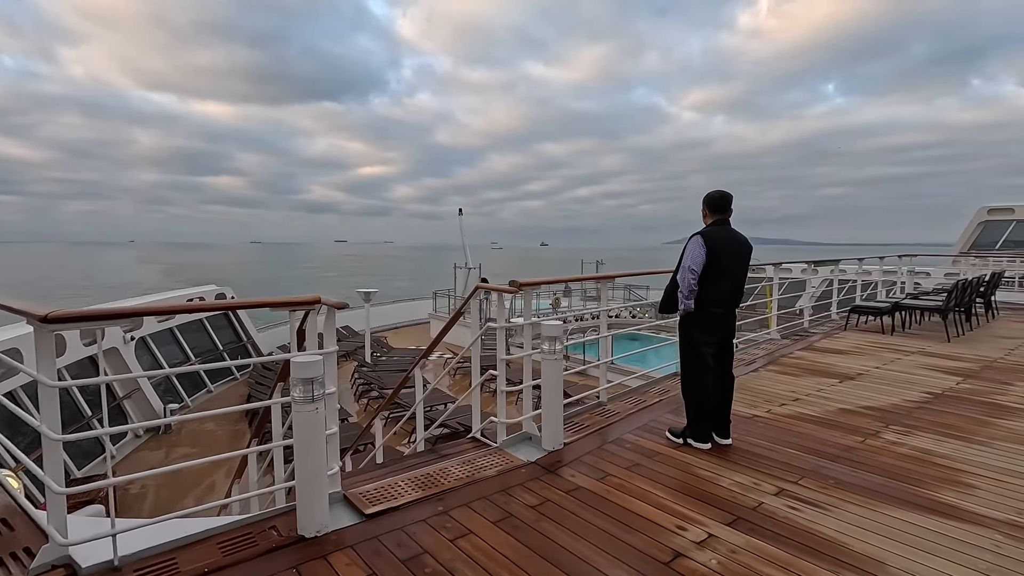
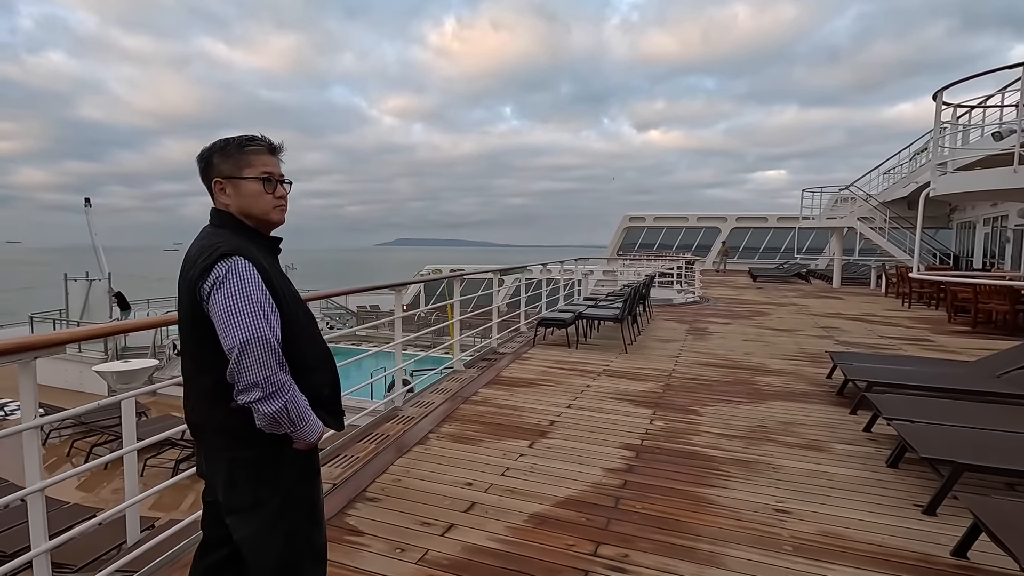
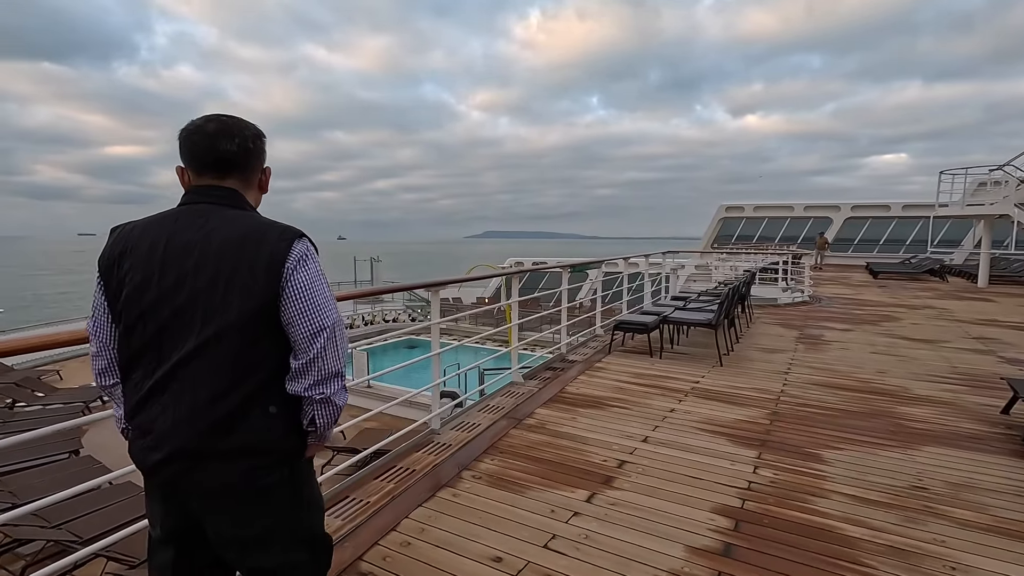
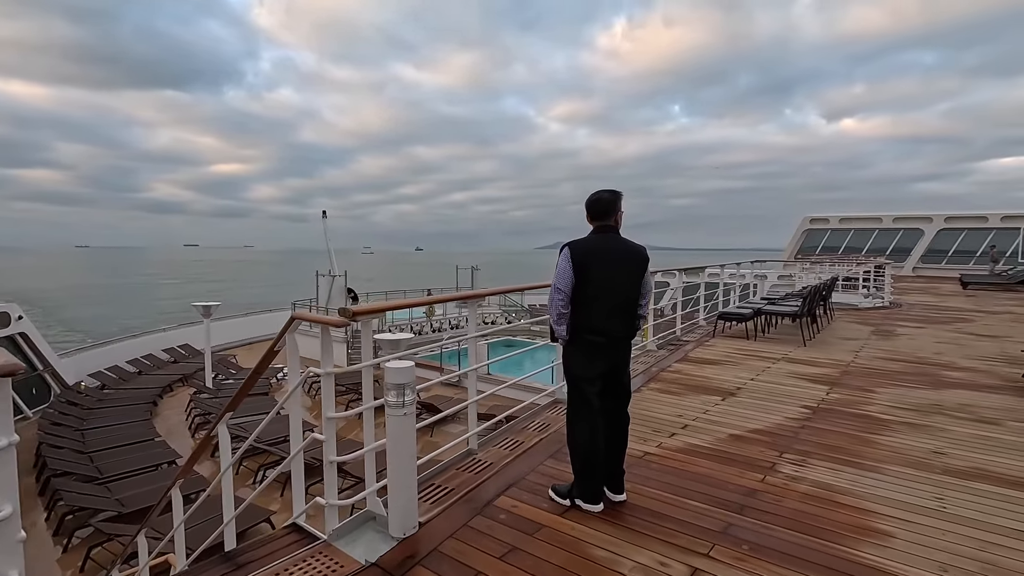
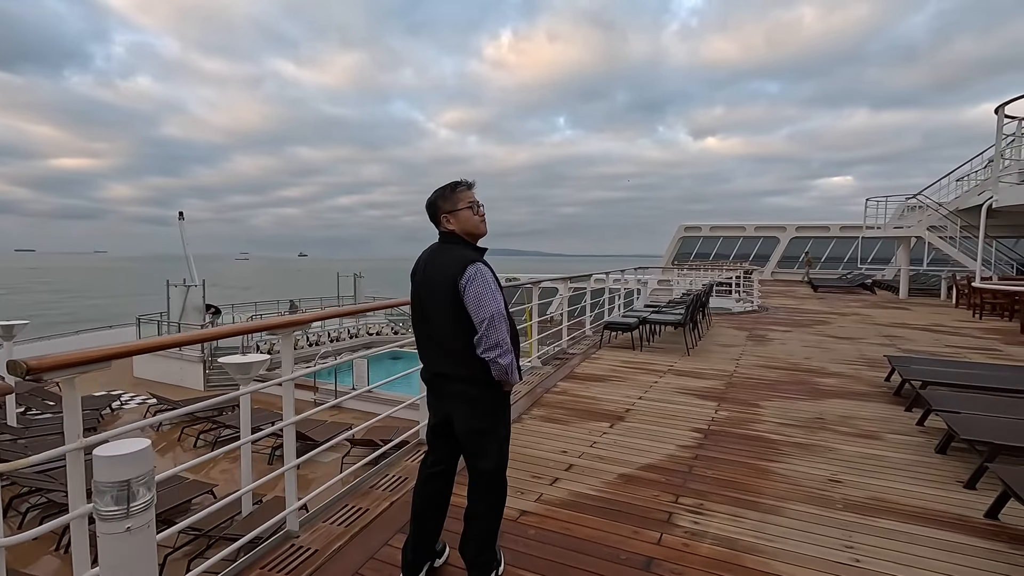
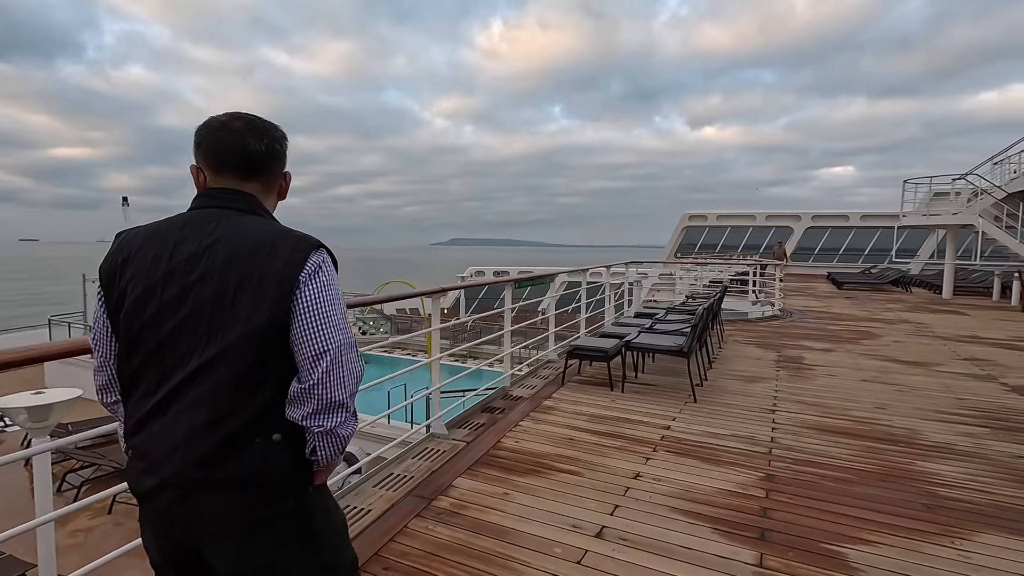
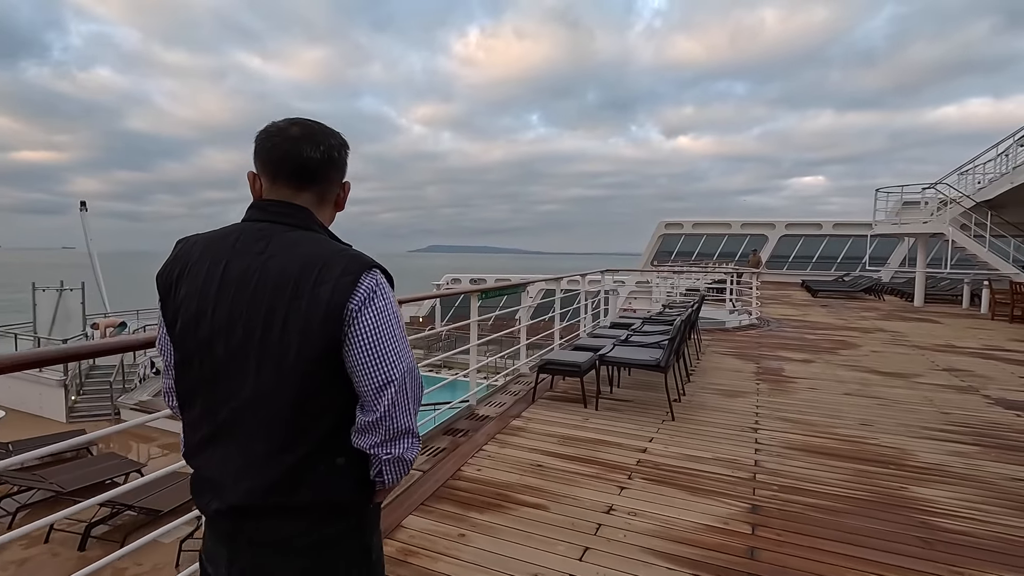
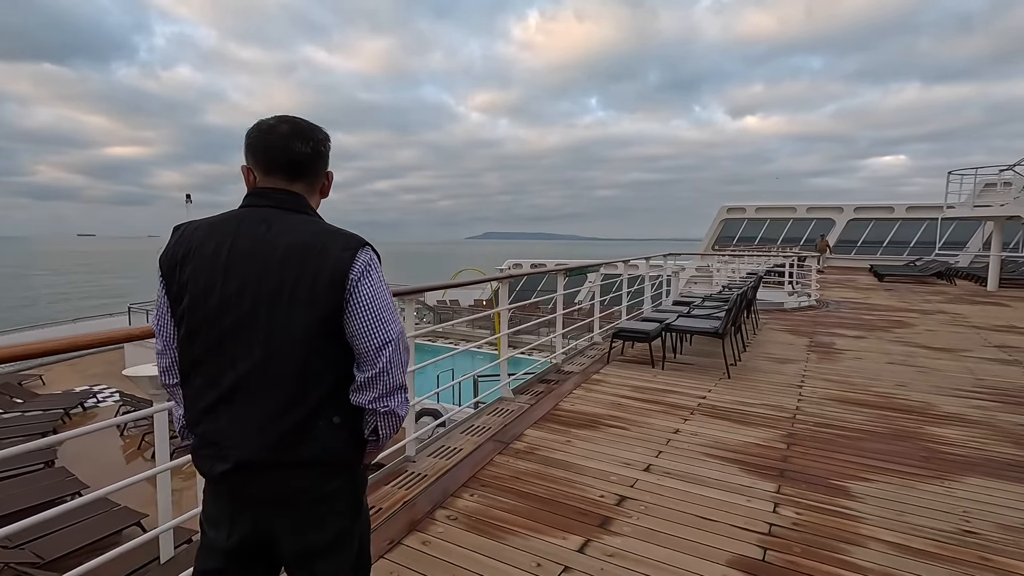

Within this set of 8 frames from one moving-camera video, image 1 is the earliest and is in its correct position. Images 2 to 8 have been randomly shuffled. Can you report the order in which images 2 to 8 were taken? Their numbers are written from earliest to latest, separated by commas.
4, 5, 2, 3, 8, 6, 7
